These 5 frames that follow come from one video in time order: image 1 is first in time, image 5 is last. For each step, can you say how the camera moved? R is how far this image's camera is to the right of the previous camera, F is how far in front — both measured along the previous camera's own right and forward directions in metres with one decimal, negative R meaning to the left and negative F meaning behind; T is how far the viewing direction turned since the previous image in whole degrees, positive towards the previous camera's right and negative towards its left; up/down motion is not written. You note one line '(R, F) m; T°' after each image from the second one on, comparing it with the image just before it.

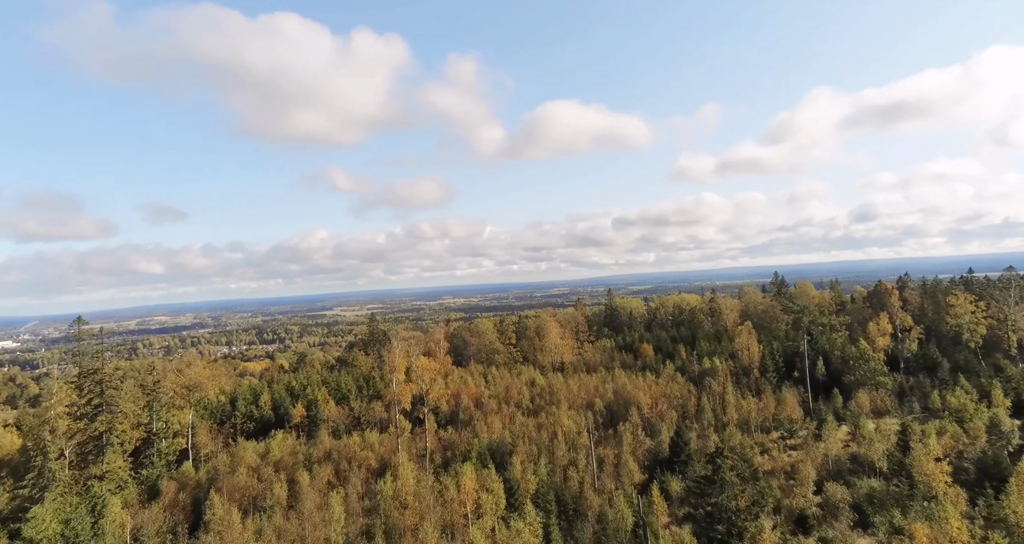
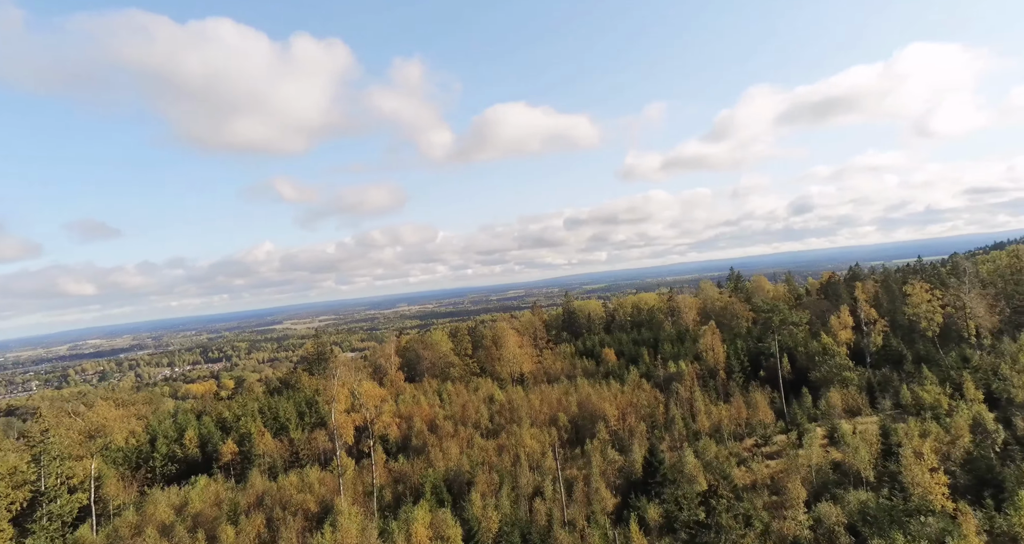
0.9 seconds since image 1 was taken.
(+0.4, +5.8) m; +4°
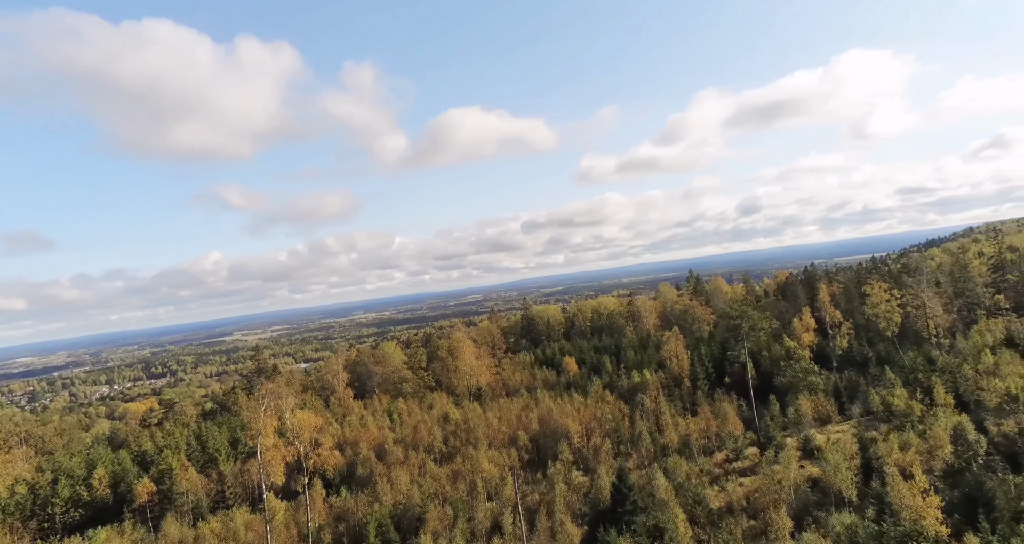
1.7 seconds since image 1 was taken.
(+0.6, +5.2) m; +4°
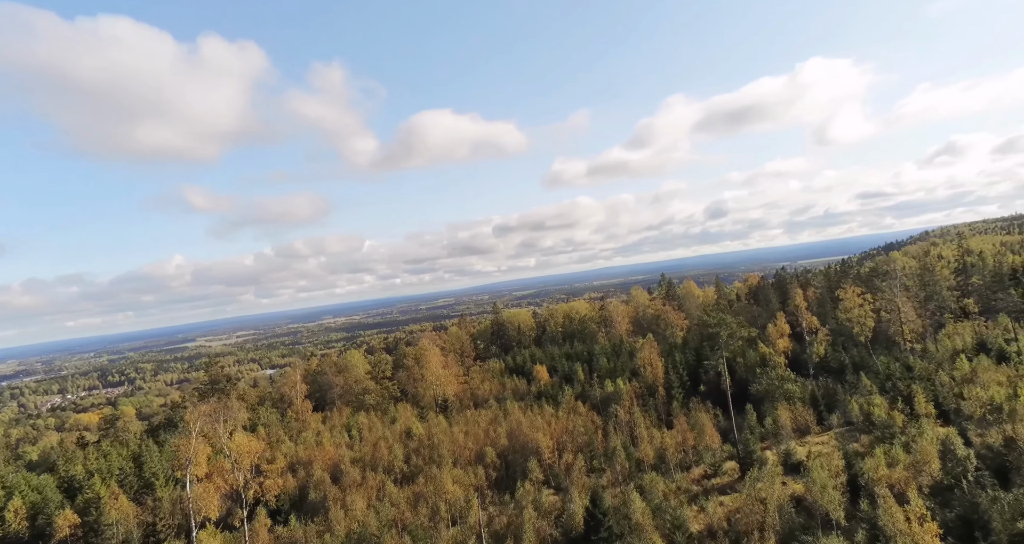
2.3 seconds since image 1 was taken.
(+0.6, +4.0) m; +3°
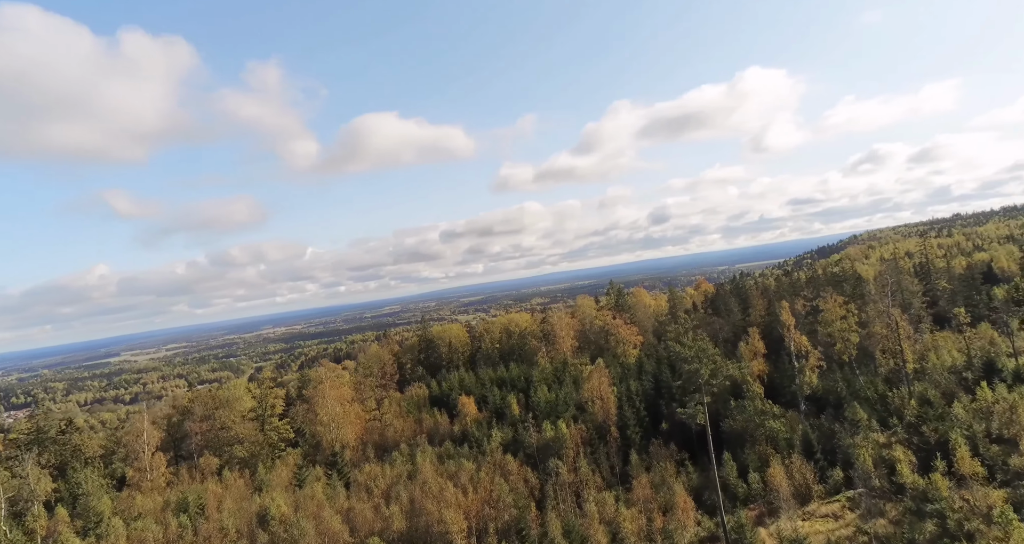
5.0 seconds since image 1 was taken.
(+4.0, +18.9) m; +5°
